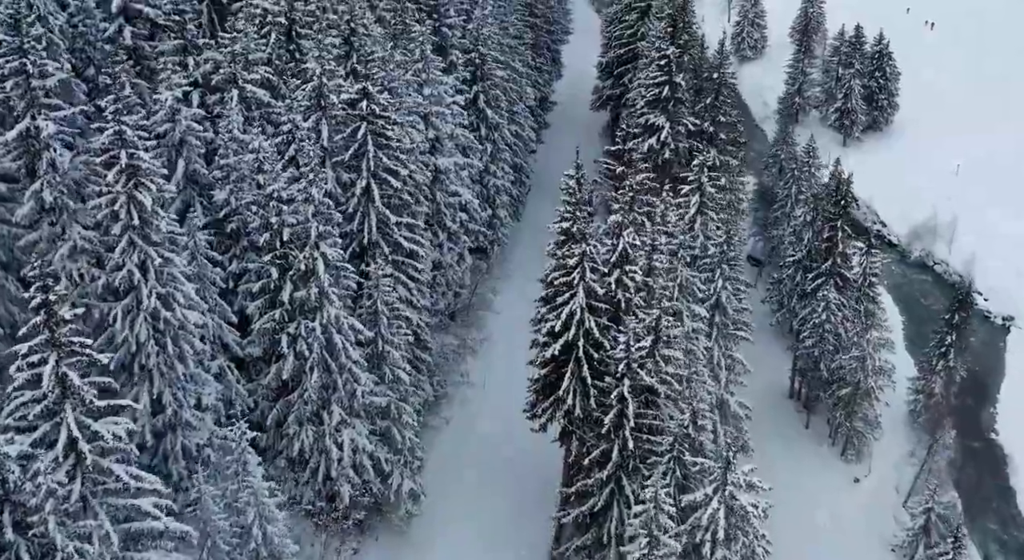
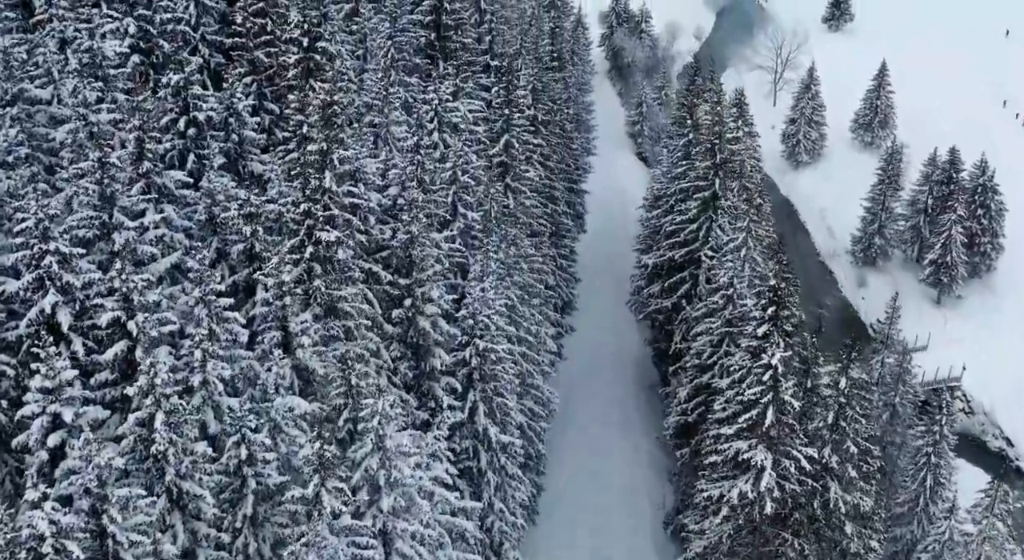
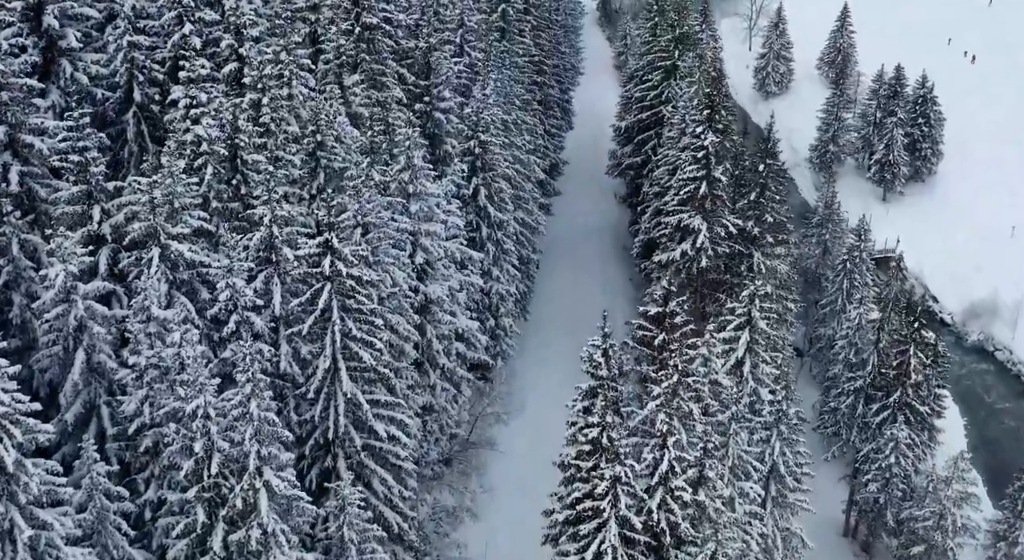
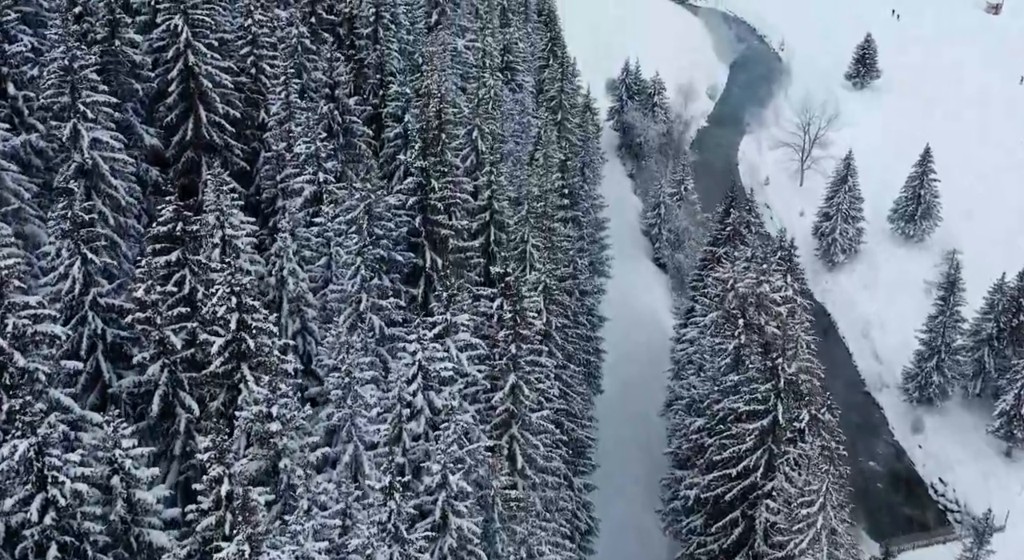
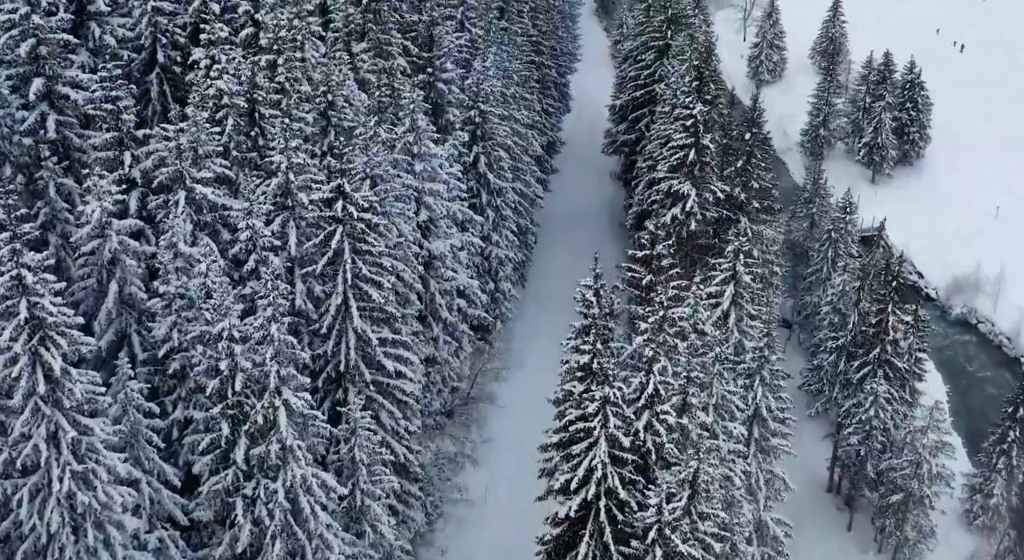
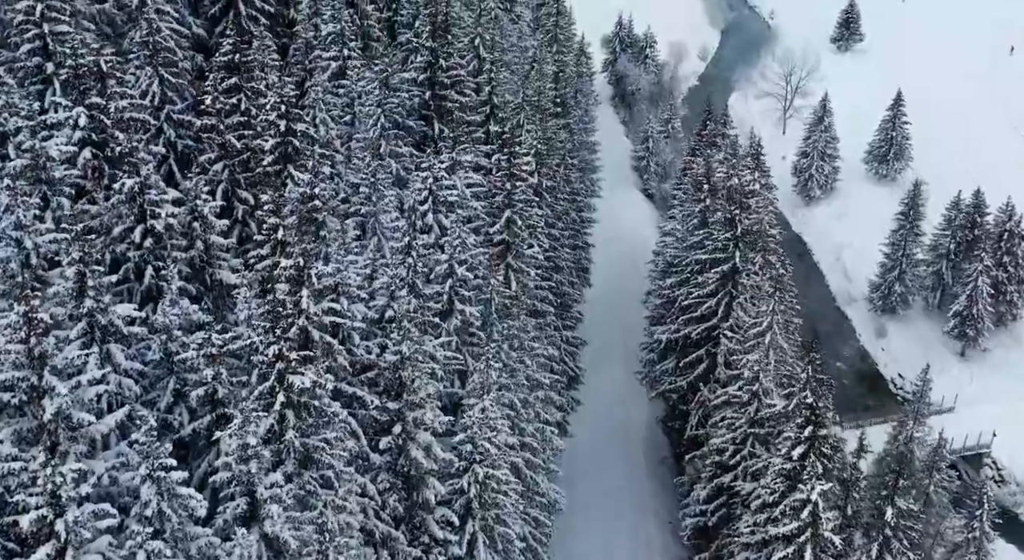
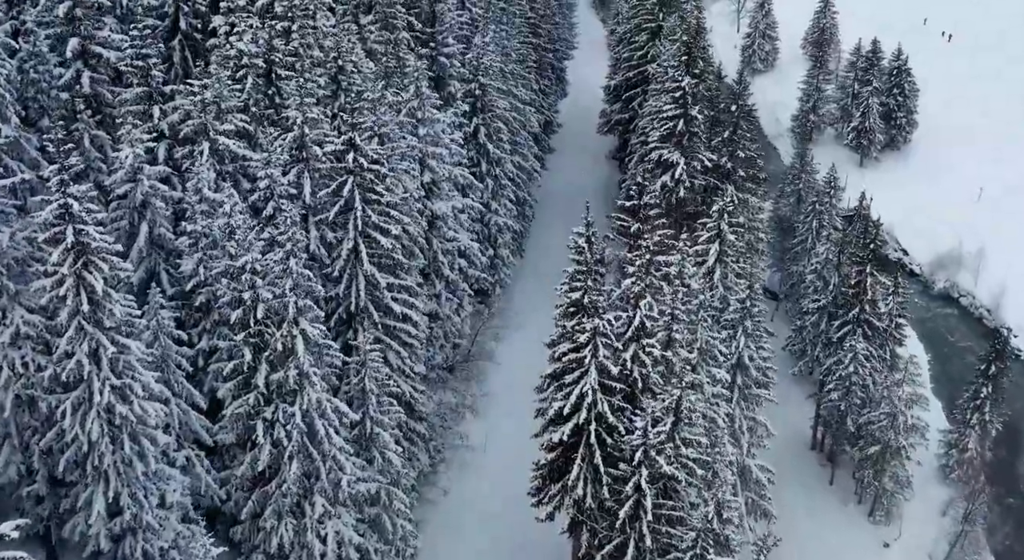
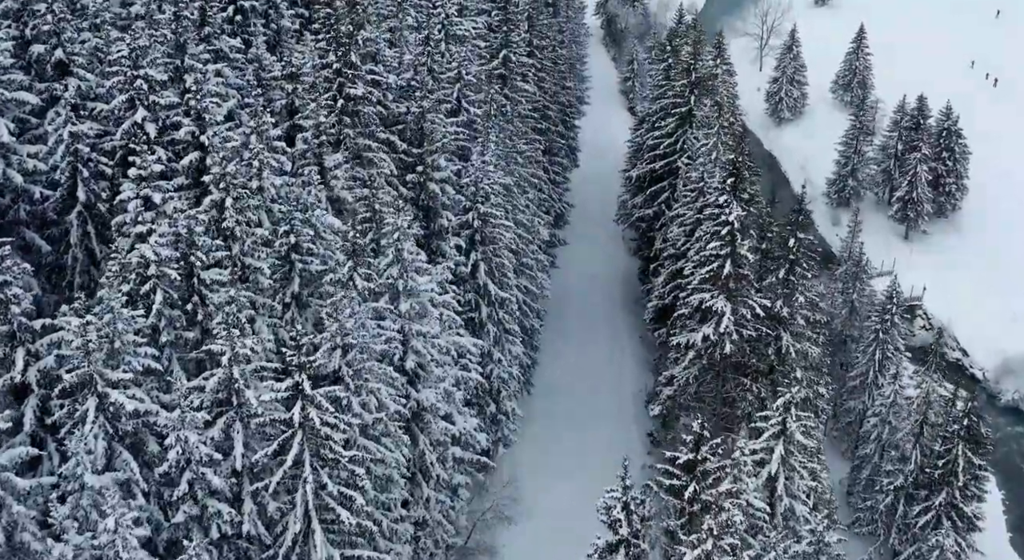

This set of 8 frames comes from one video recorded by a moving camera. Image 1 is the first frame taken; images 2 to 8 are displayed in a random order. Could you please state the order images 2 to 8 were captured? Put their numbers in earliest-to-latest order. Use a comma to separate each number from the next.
7, 5, 3, 8, 2, 6, 4
